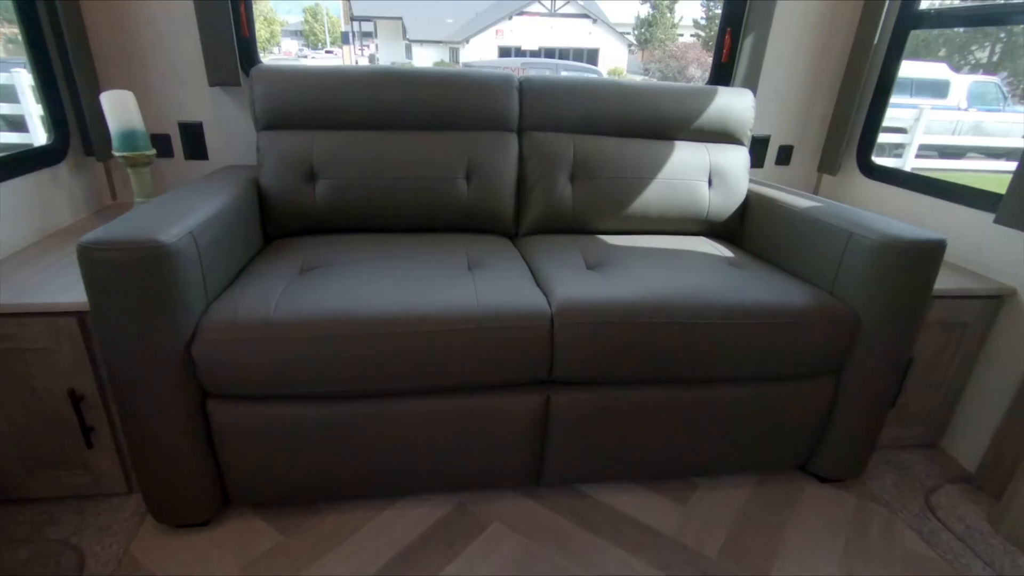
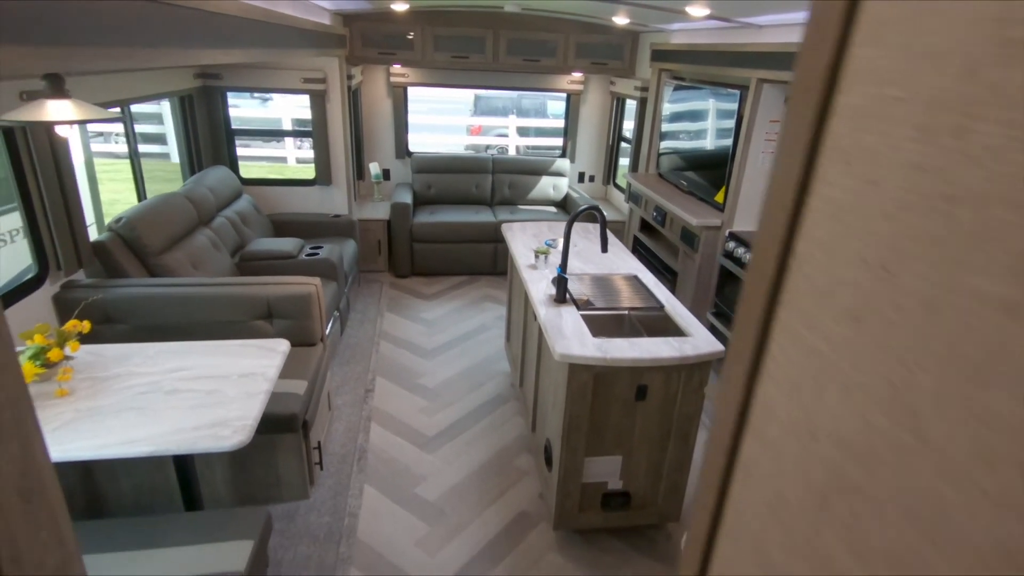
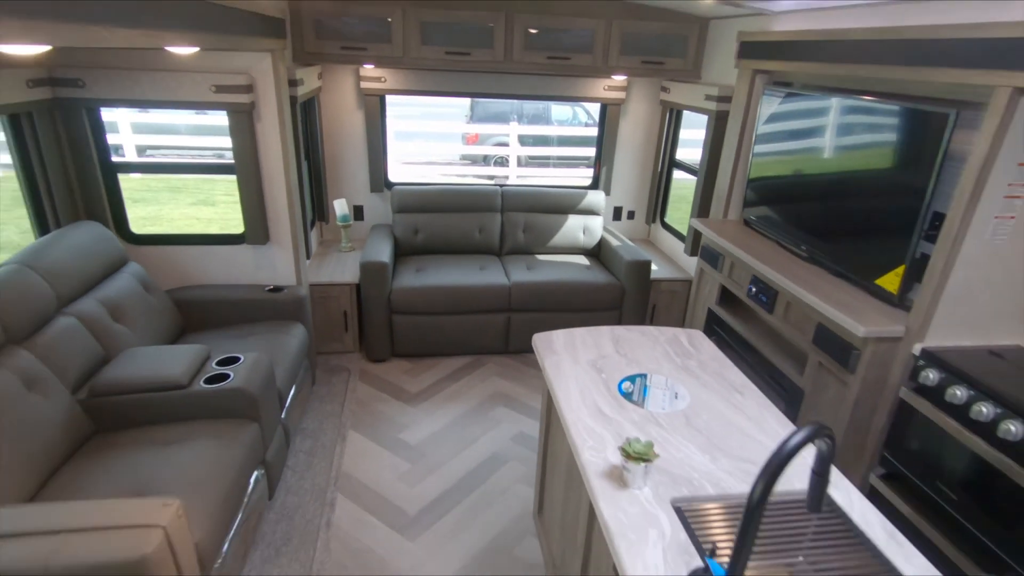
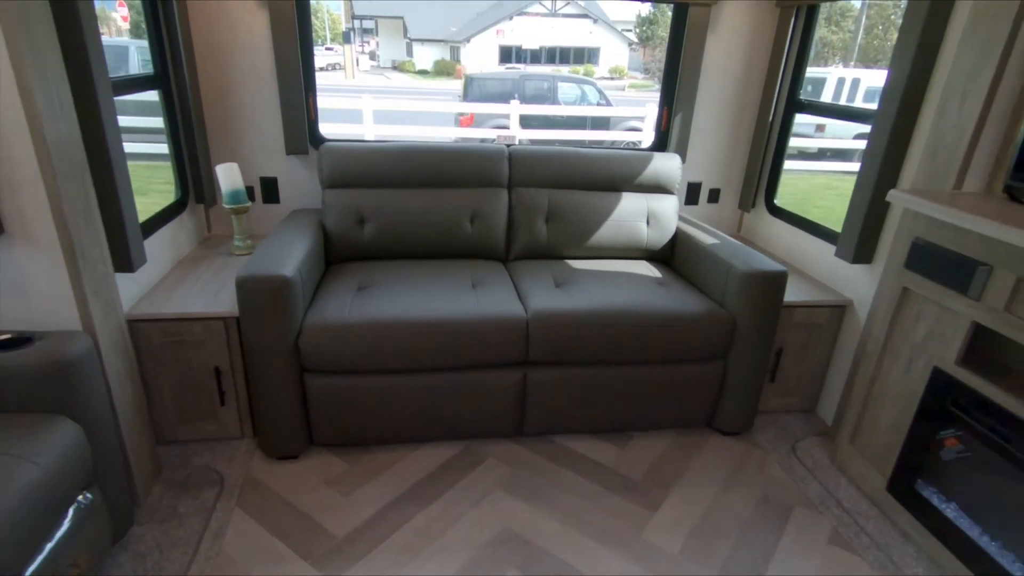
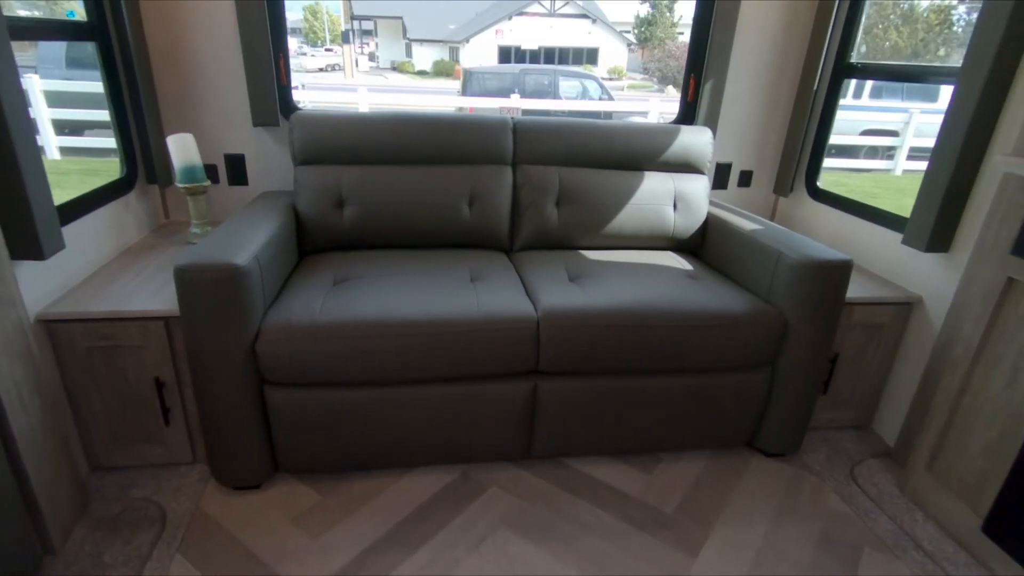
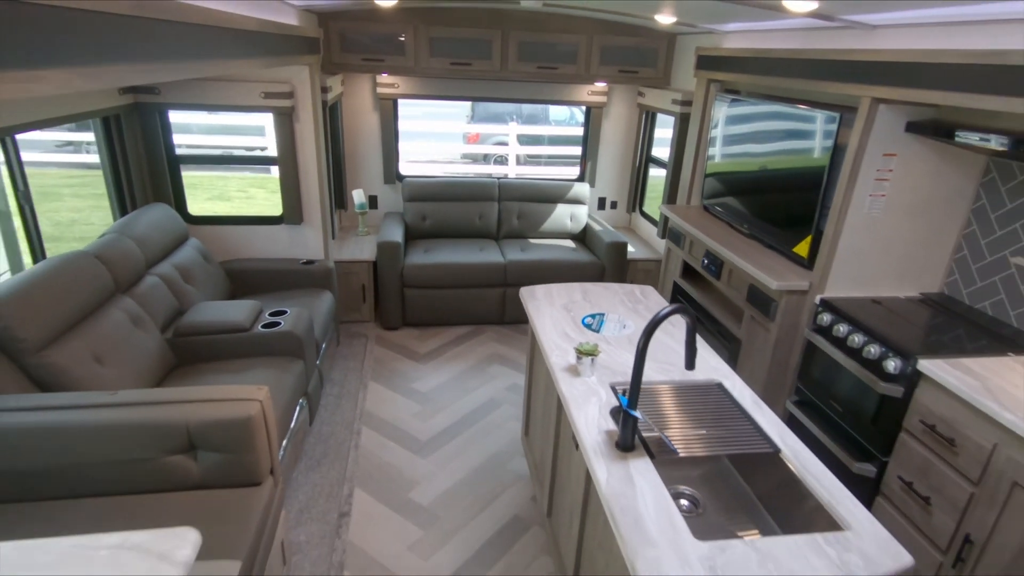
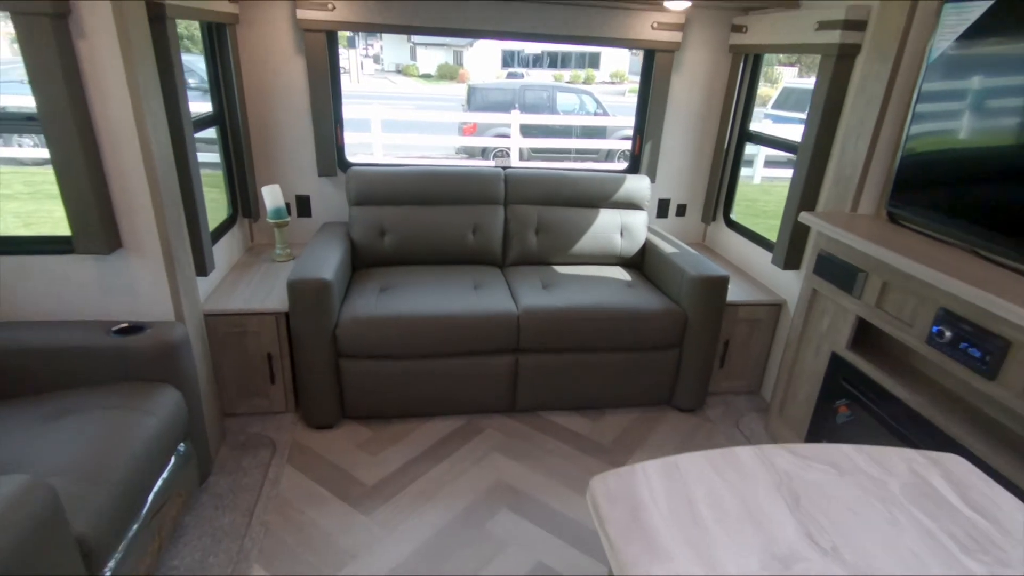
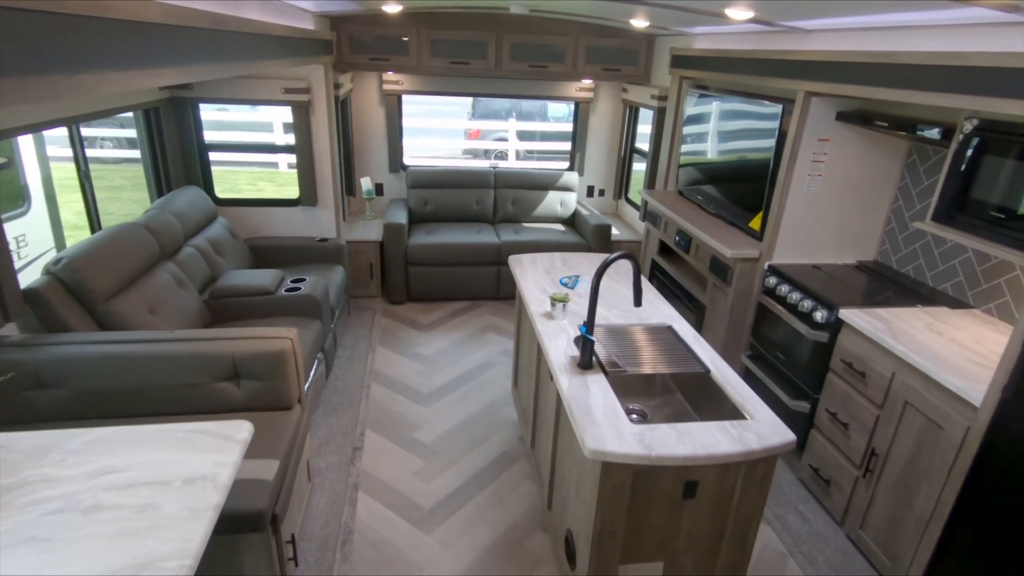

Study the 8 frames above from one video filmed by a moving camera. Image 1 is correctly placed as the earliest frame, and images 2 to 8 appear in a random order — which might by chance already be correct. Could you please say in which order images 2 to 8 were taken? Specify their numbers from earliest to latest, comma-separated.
5, 4, 7, 3, 6, 8, 2
